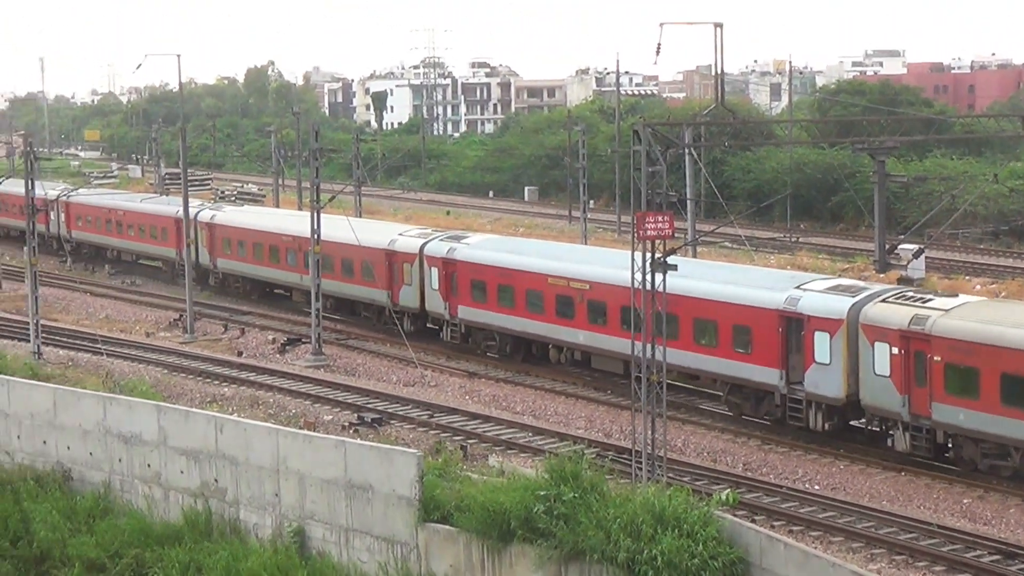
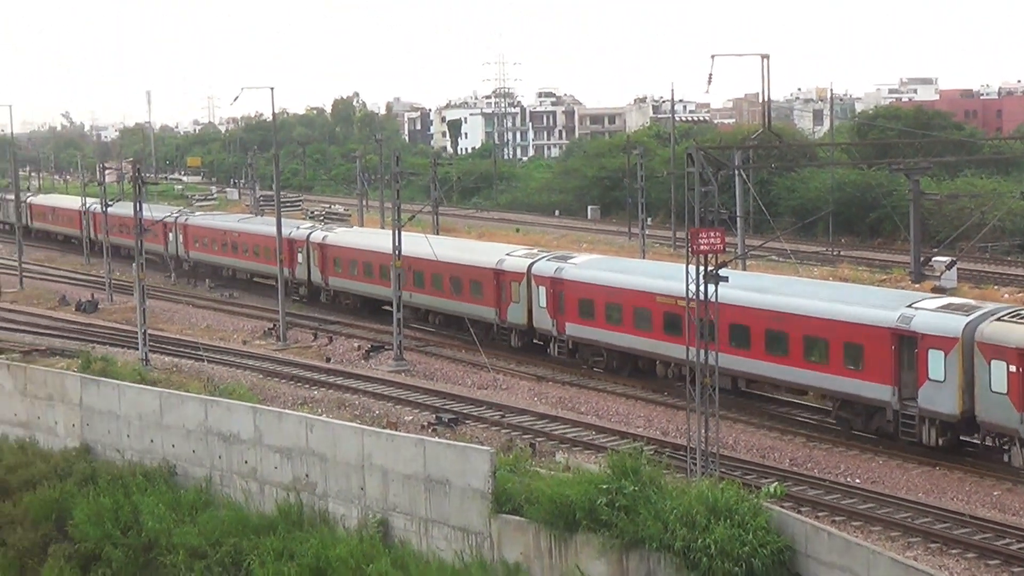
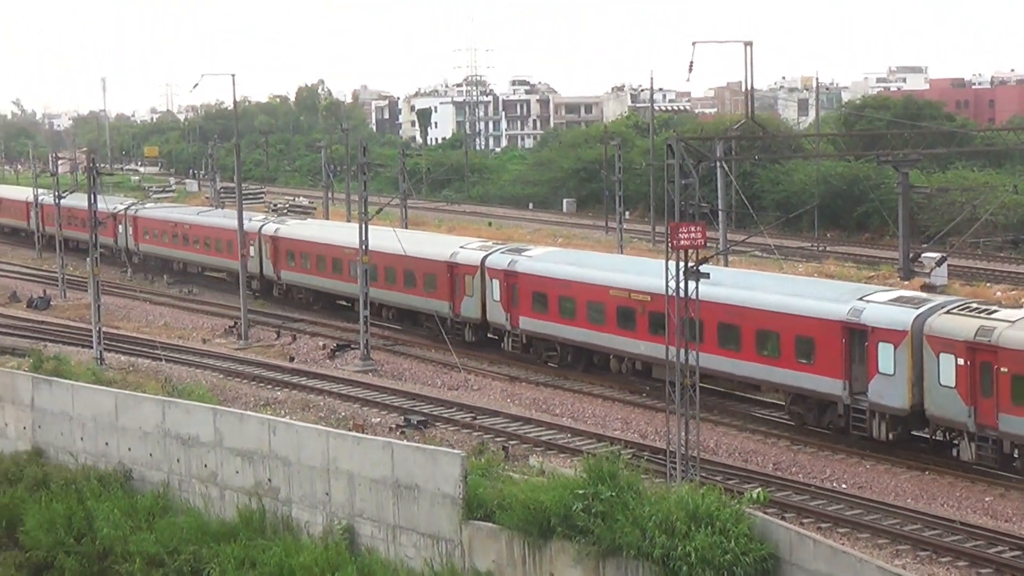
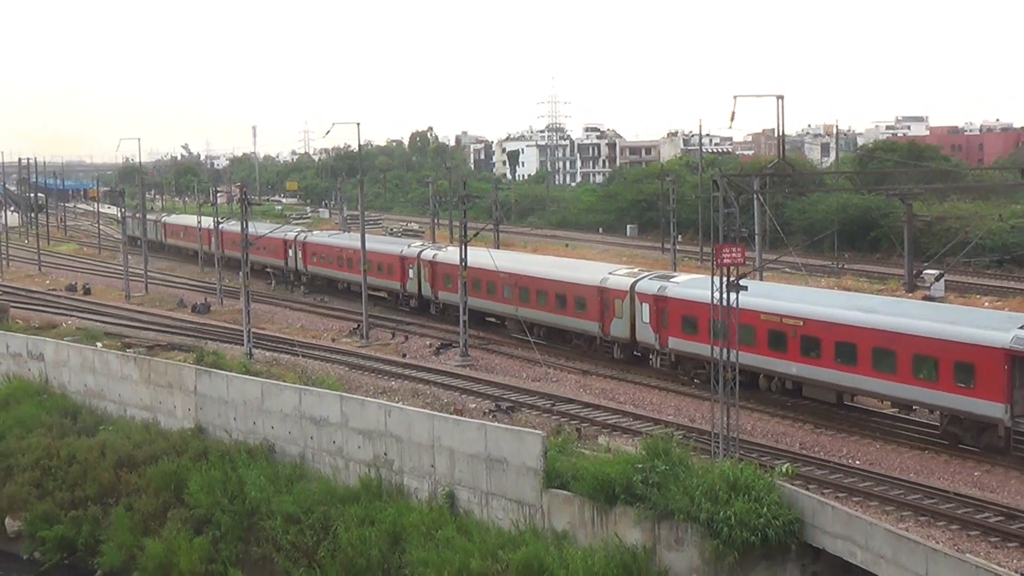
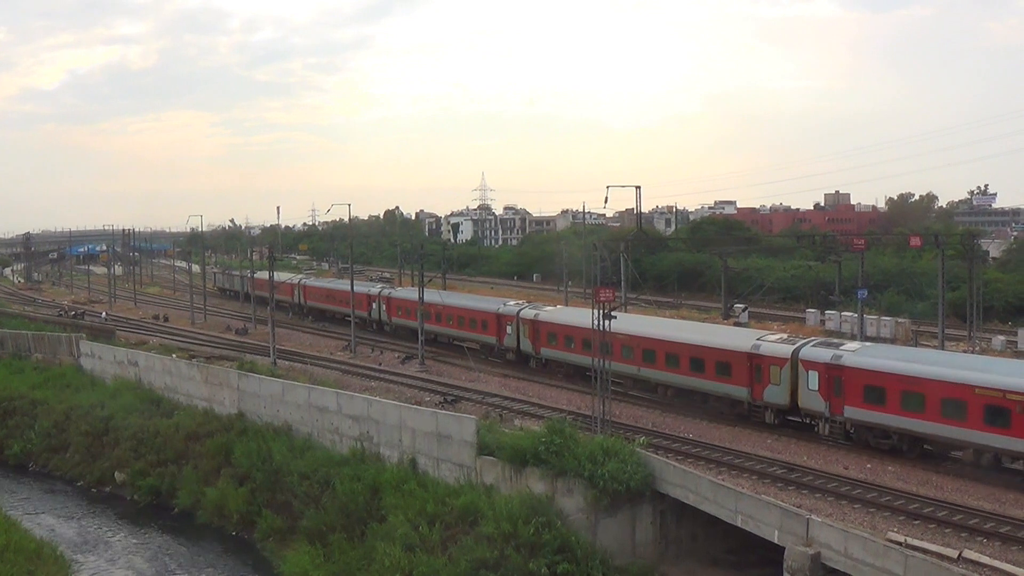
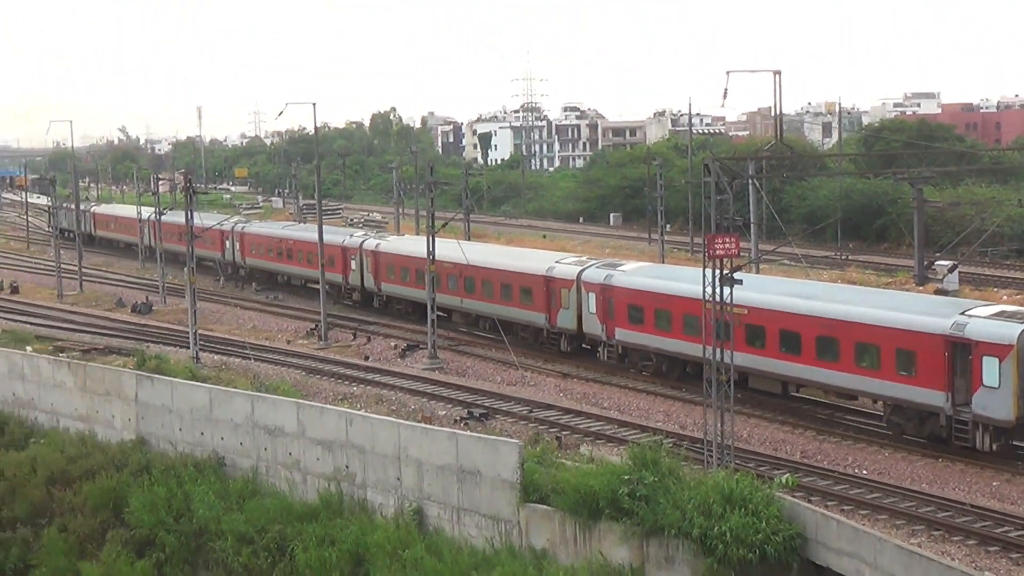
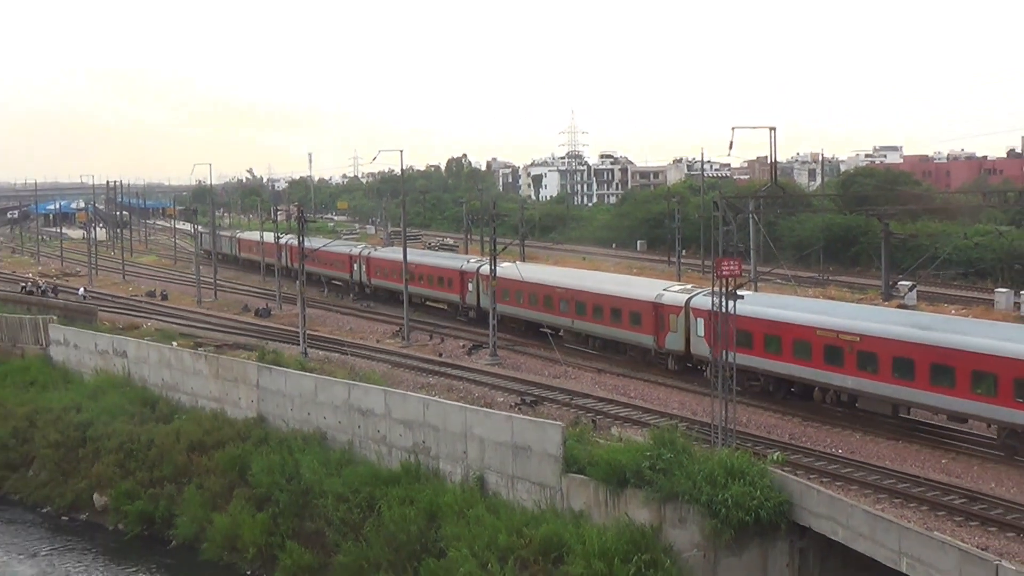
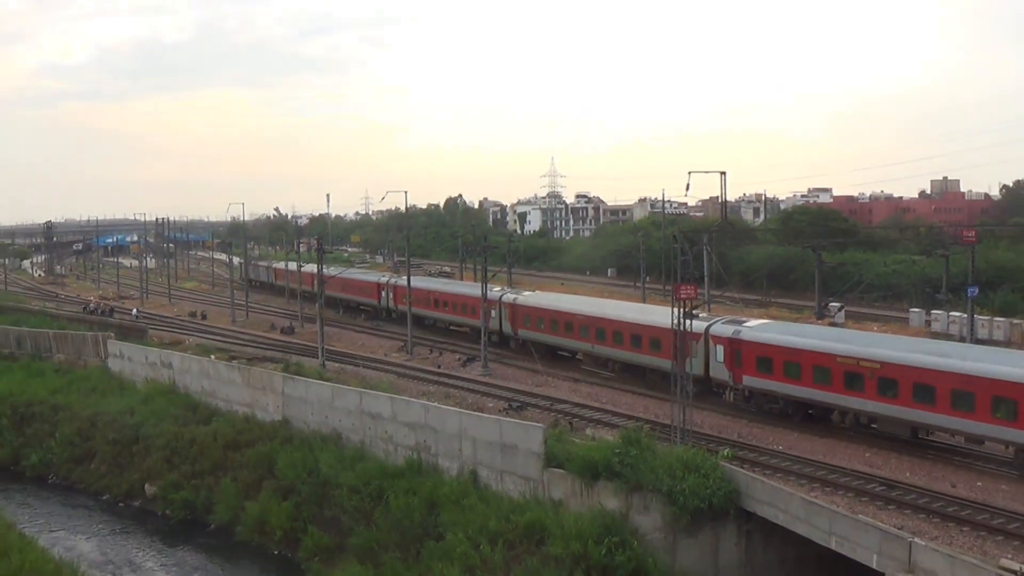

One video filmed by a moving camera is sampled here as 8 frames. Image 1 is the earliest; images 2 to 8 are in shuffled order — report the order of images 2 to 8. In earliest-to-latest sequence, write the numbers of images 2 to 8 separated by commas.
3, 2, 6, 4, 7, 8, 5
